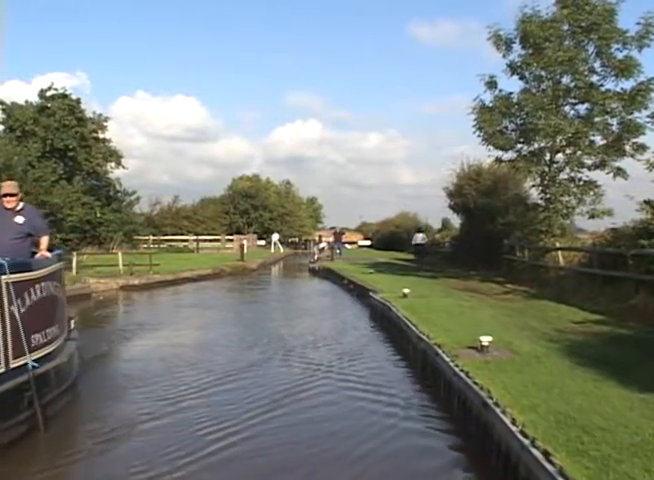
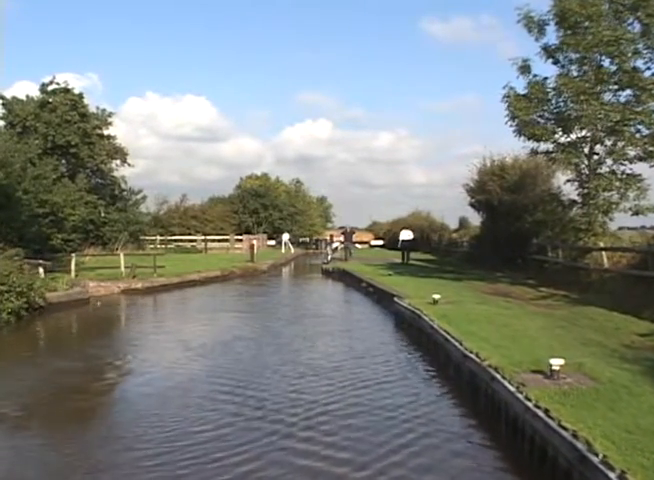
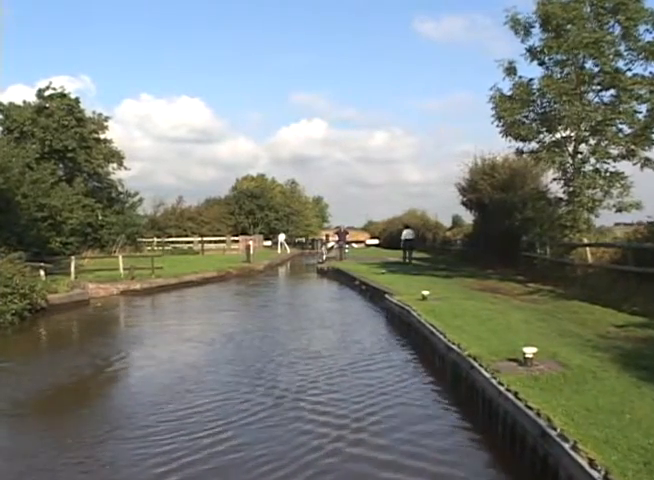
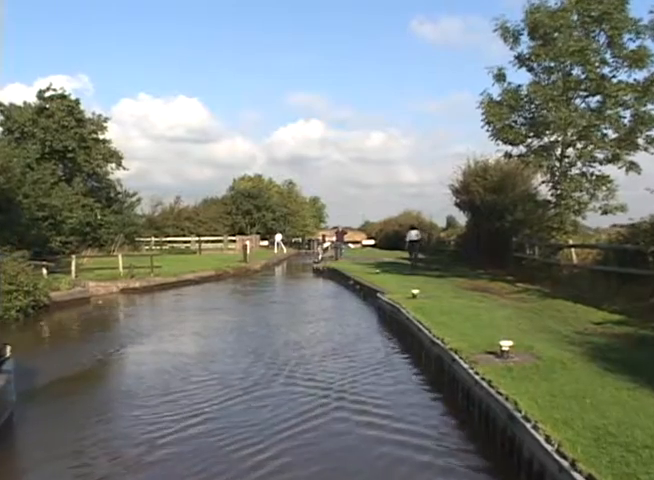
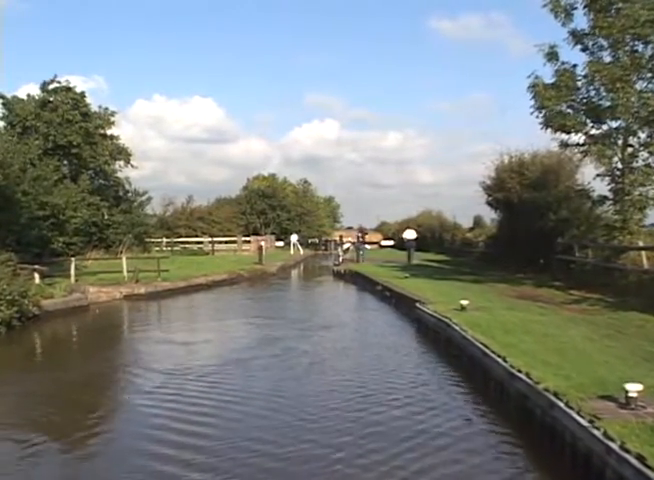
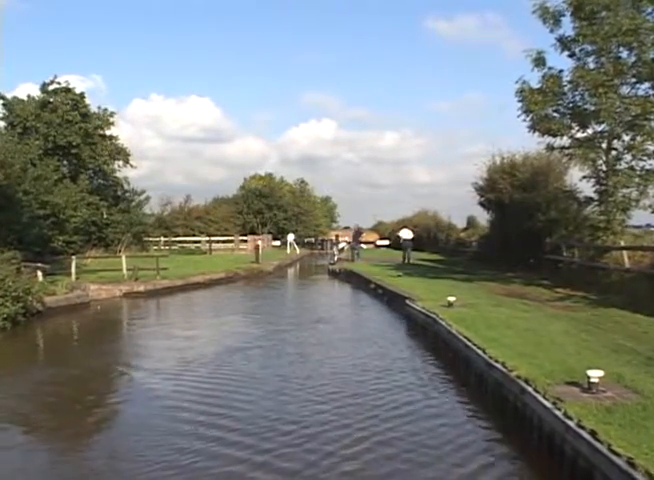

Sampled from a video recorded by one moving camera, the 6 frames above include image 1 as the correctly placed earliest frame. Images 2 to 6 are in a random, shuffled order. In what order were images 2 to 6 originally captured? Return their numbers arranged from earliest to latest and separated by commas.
4, 3, 2, 6, 5
